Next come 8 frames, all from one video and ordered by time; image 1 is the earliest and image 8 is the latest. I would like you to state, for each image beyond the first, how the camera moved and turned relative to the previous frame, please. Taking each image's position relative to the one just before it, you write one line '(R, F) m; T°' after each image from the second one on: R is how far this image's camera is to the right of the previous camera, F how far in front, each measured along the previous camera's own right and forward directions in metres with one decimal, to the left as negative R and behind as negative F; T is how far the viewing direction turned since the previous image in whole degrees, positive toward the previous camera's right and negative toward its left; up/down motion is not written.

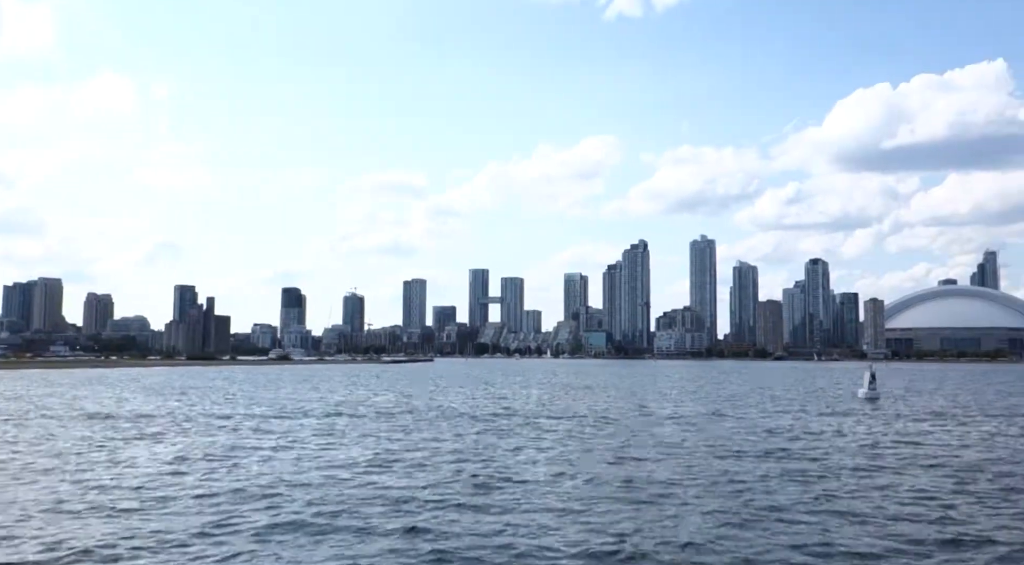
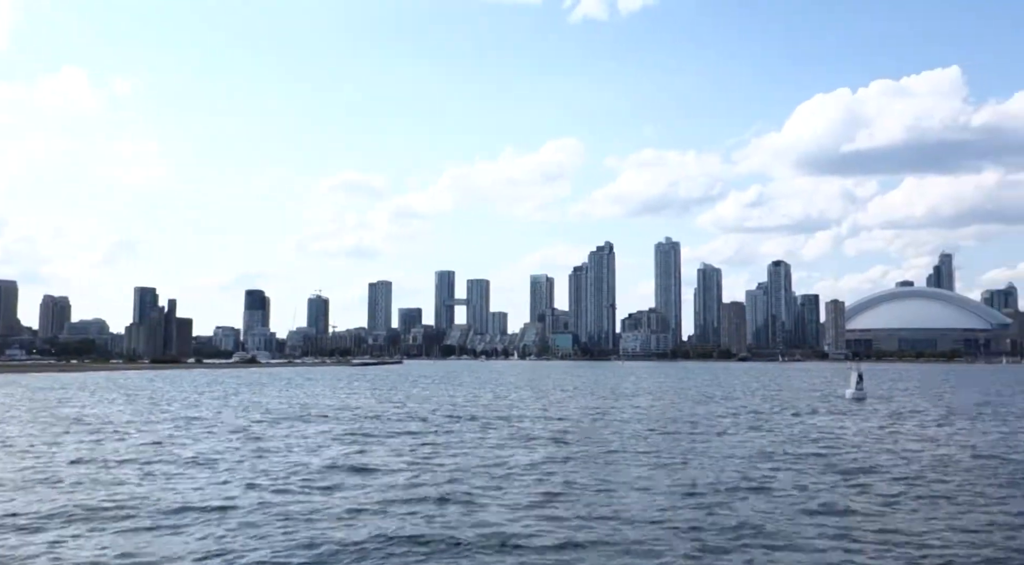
(-0.4, -1.6) m; +2°
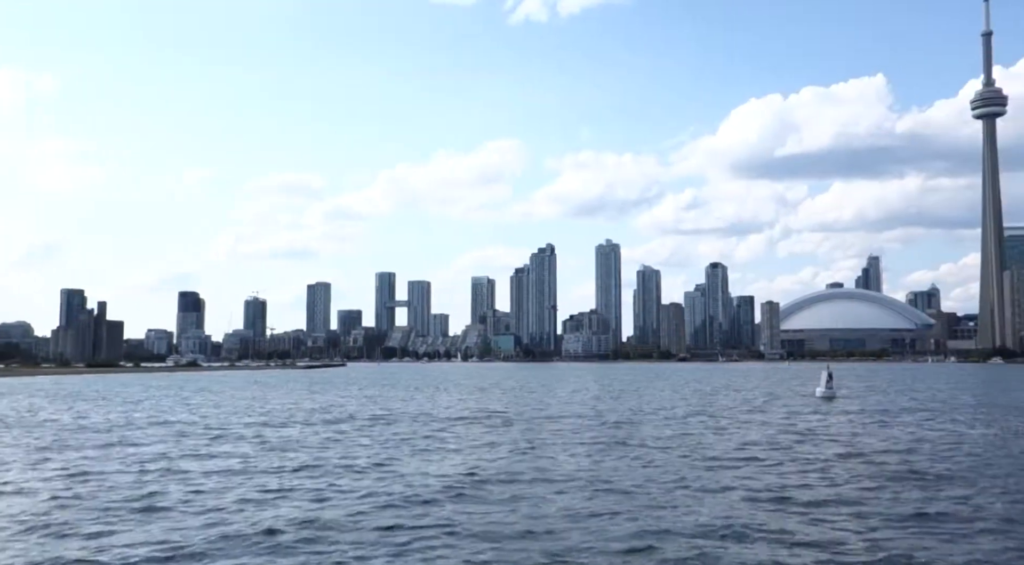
(-1.0, -2.8) m; +3°
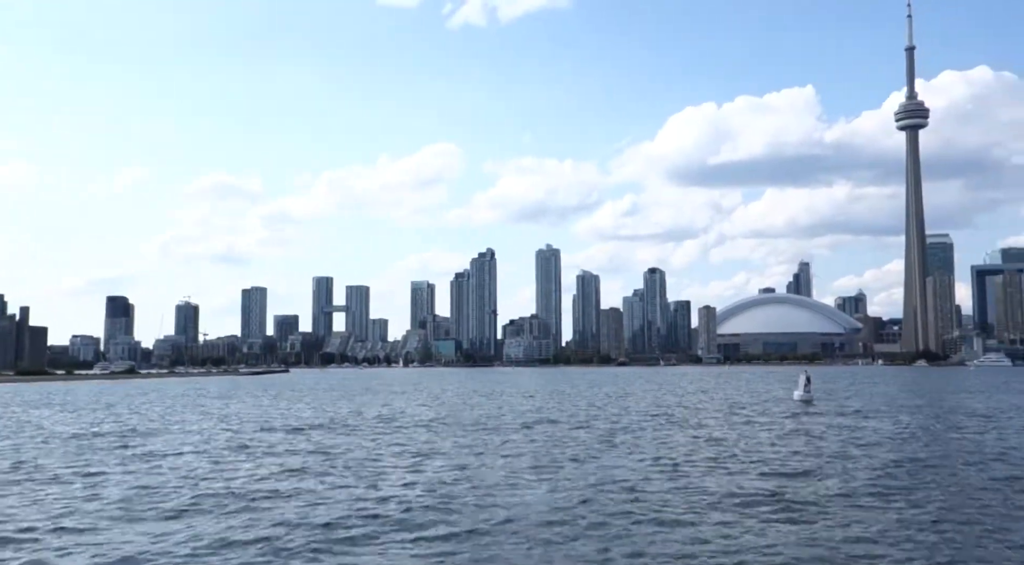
(-1.2, -2.9) m; +3°
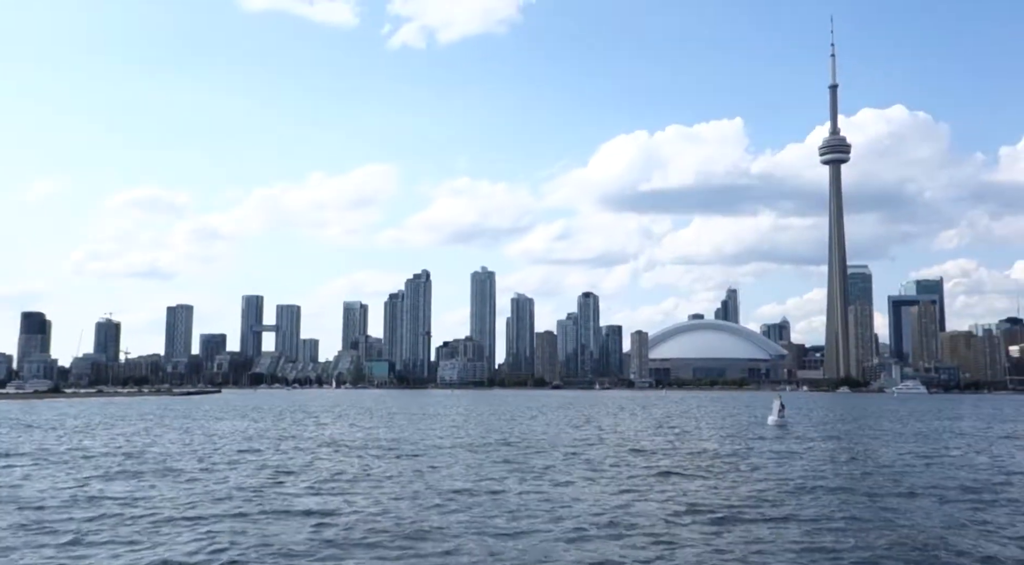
(-1.3, -2.9) m; +4°
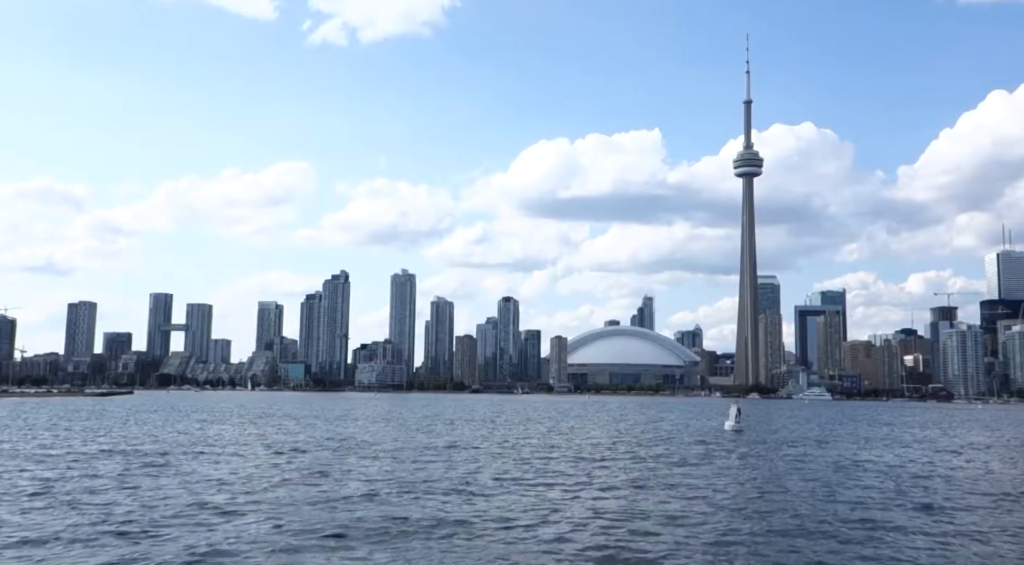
(-1.3, -2.2) m; +5°
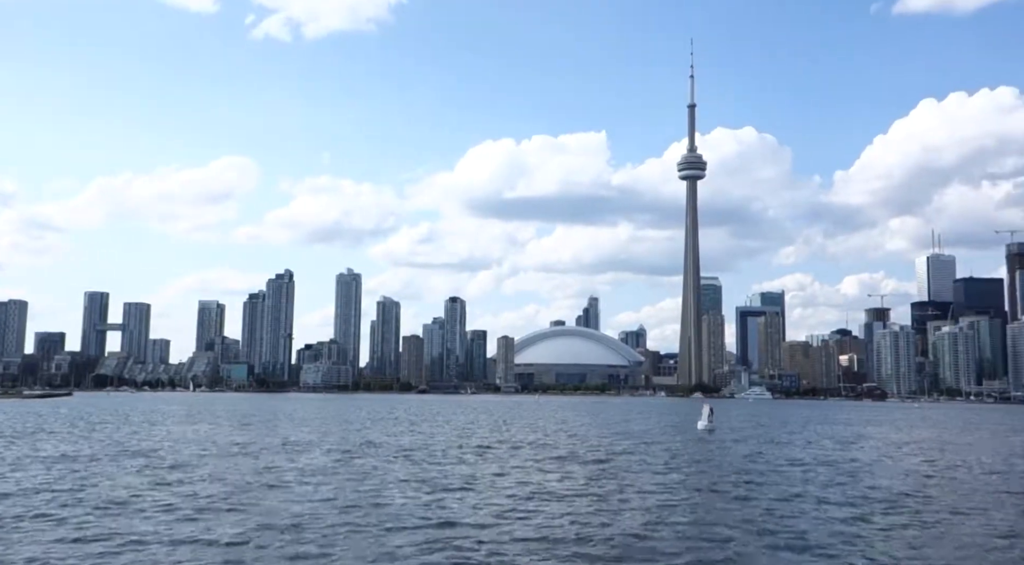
(-0.2, -0.8) m; +3°
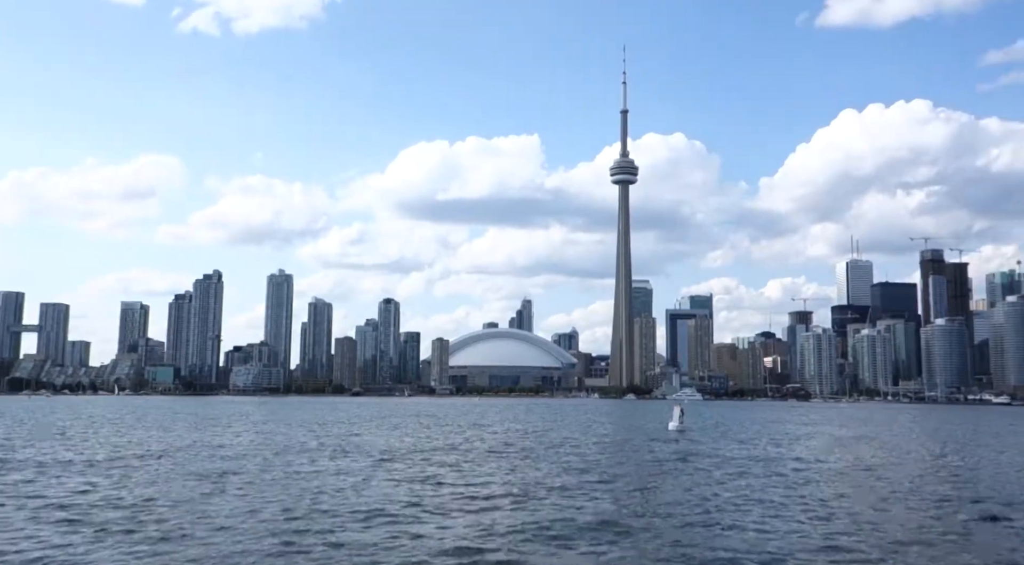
(-0.1, -0.8) m; +4°
